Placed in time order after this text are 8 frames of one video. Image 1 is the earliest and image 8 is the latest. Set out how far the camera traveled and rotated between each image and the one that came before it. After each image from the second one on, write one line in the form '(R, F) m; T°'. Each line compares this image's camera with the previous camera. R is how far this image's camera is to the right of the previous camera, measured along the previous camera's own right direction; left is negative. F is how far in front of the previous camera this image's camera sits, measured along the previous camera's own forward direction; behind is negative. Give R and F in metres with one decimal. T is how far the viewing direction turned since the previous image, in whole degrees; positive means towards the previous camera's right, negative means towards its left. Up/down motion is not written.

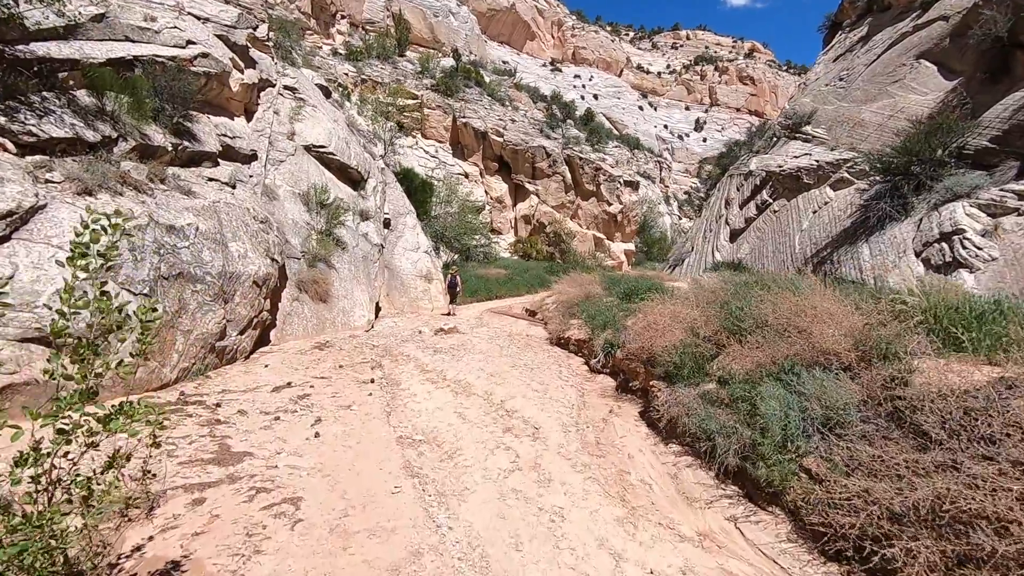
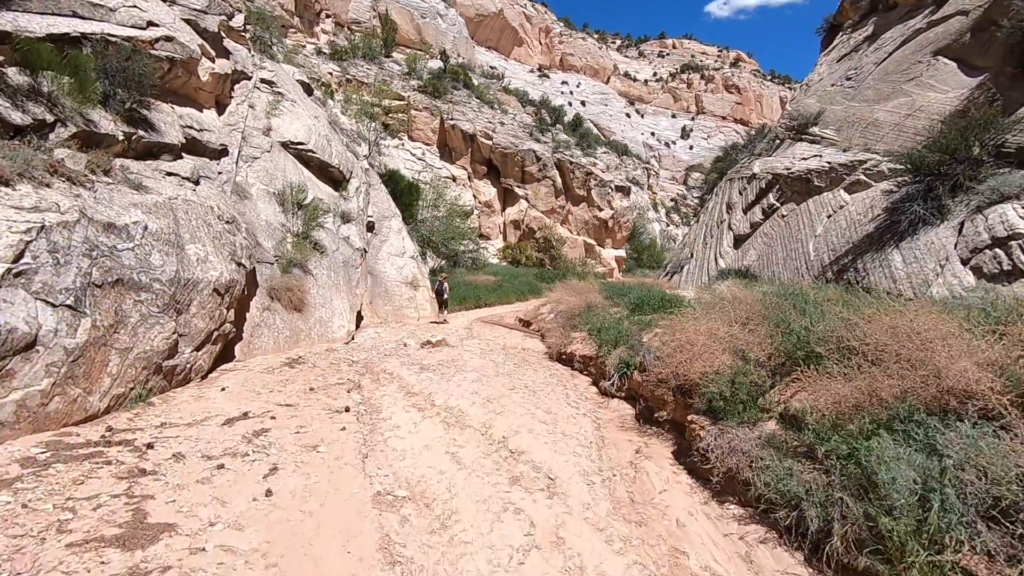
(-0.1, +0.9) m; +1°
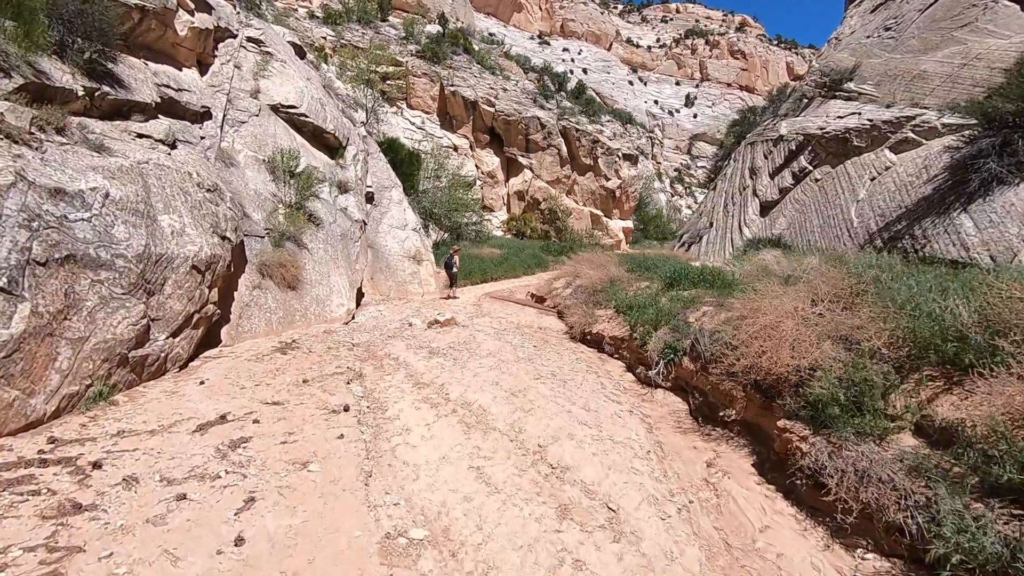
(-0.2, +0.9) m; 0°
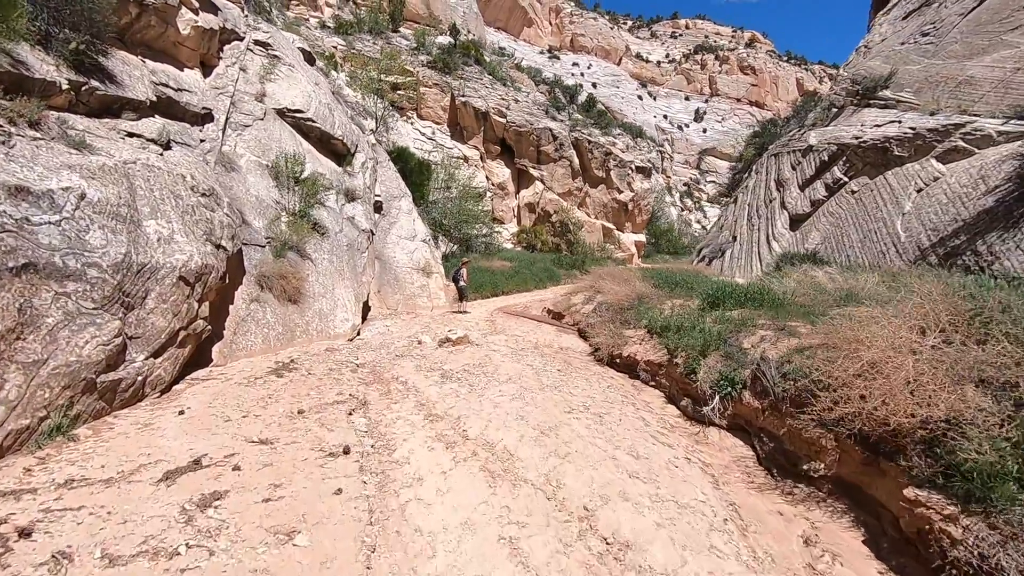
(-0.2, +0.7) m; -1°
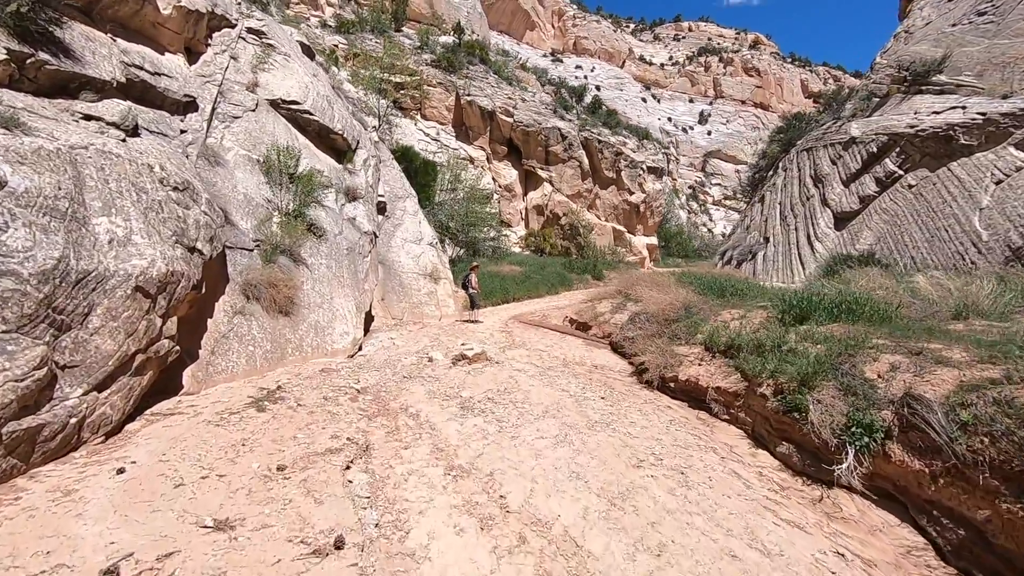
(-0.3, +1.1) m; 0°
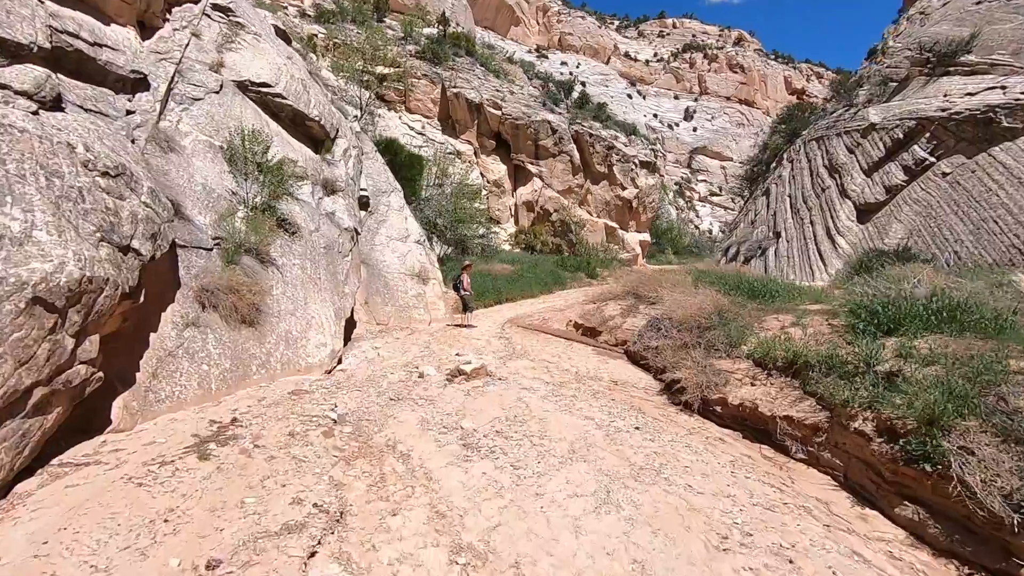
(-0.2, +1.0) m; +1°
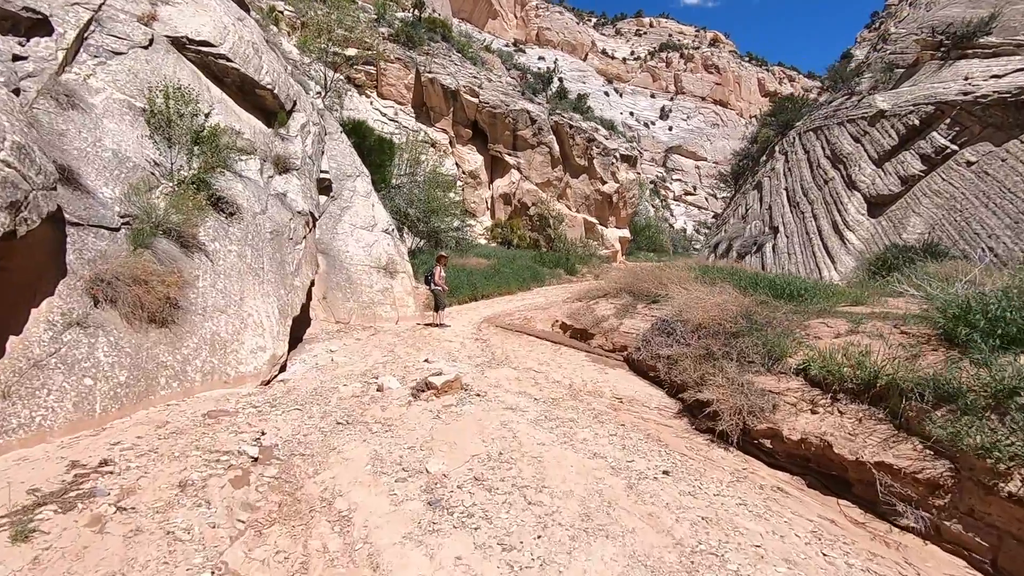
(-0.1, +1.1) m; +3°
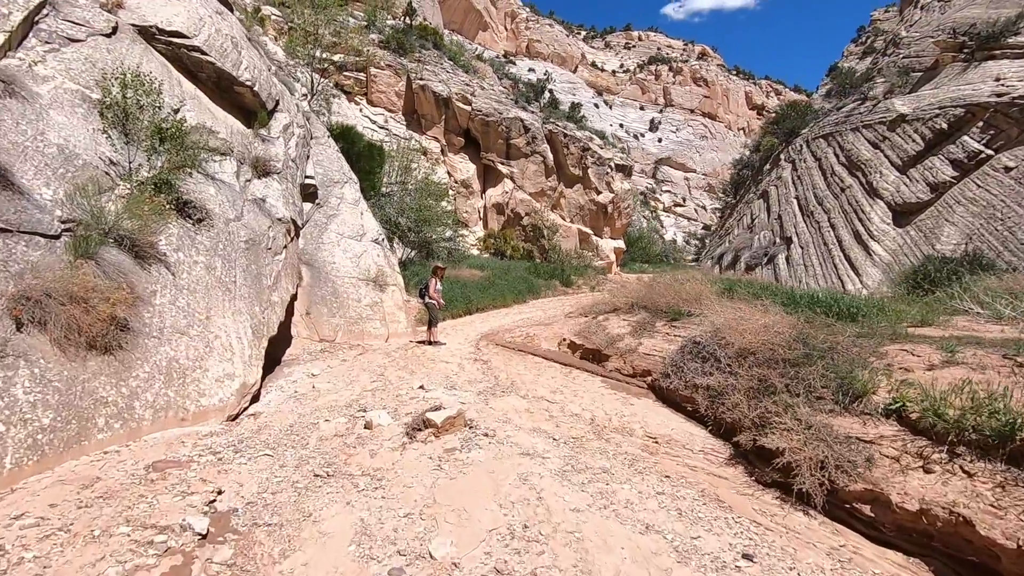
(-0.2, +0.7) m; +1°
